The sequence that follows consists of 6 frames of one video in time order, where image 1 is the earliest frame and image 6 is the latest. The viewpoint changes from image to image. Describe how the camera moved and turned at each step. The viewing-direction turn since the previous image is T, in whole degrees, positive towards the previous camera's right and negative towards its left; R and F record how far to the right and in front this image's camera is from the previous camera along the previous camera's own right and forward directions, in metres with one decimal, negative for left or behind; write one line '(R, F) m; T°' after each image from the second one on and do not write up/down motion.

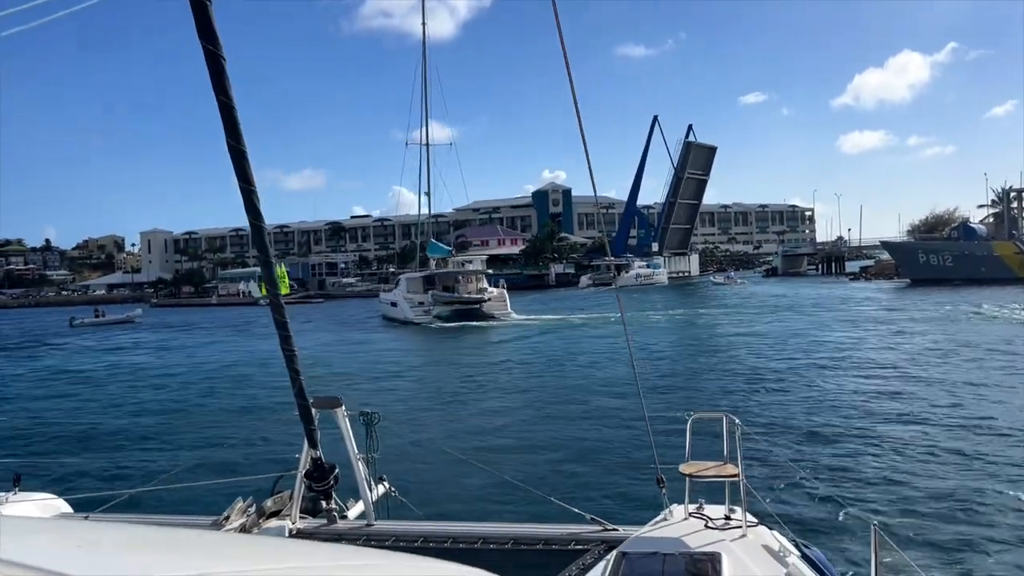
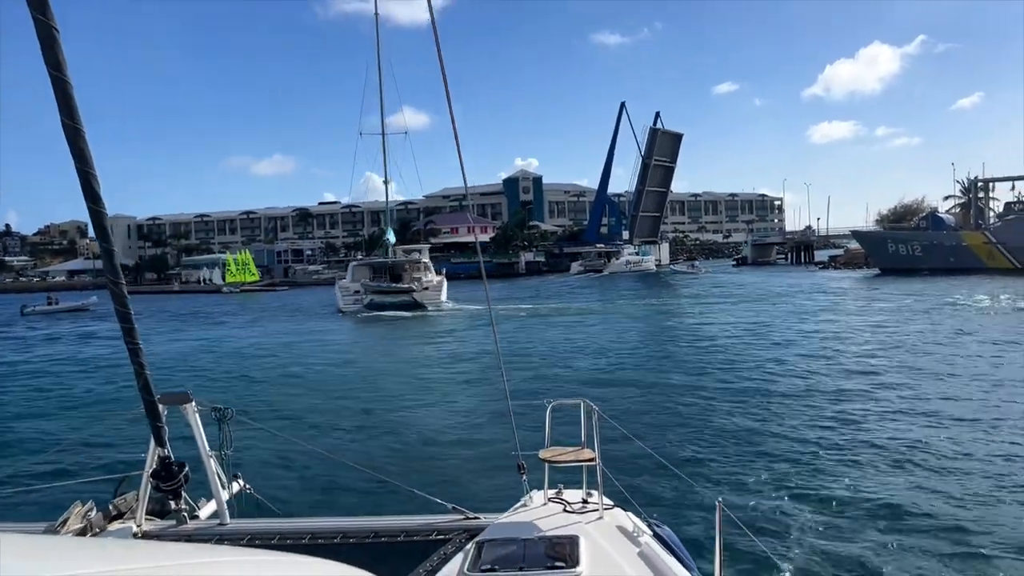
(+0.2, +0.5) m; +2°
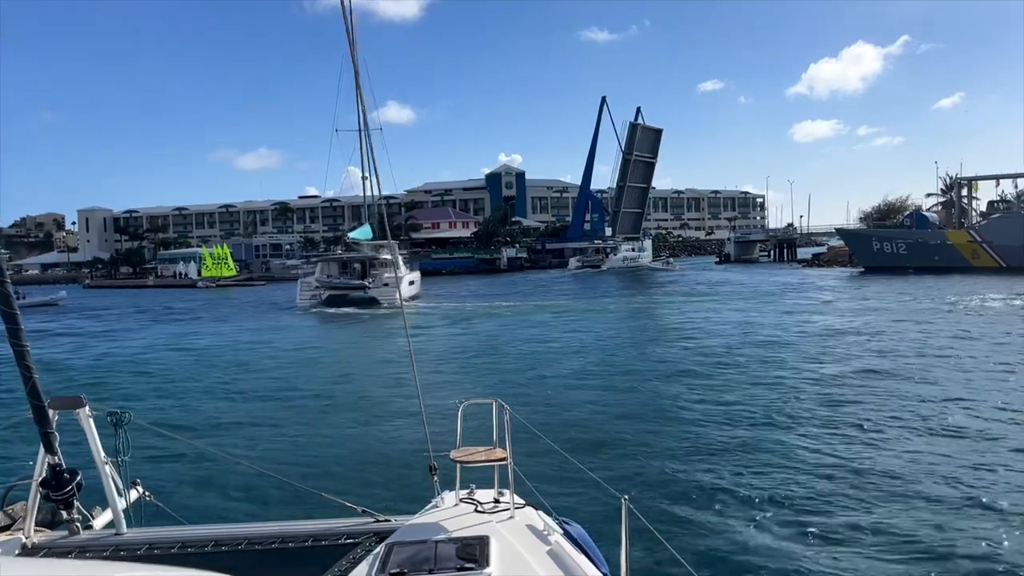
(0.0, +0.4) m; +1°
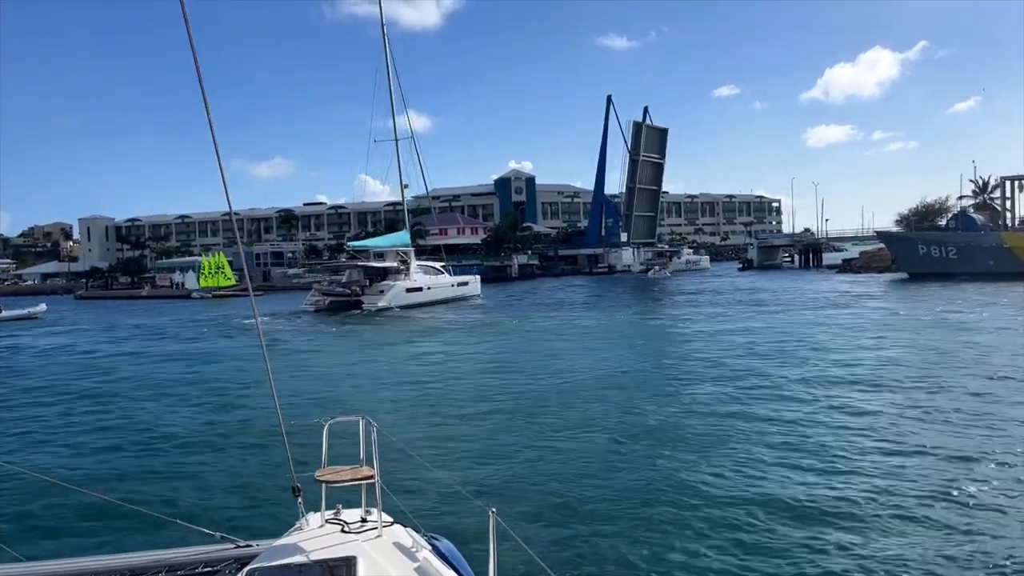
(-0.1, +2.0) m; -1°
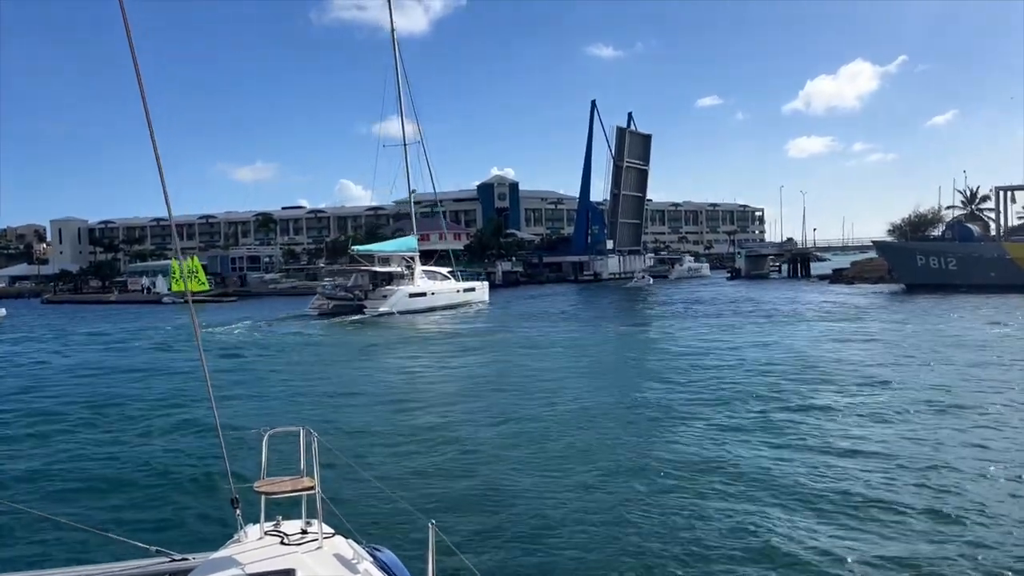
(-0.1, +1.0) m; +1°
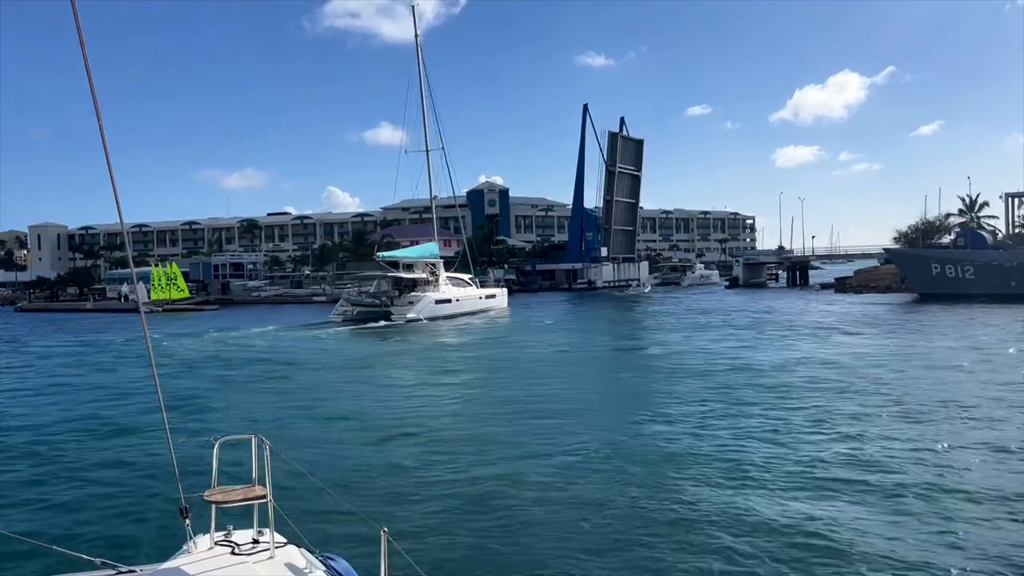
(-0.2, +1.2) m; +1°
